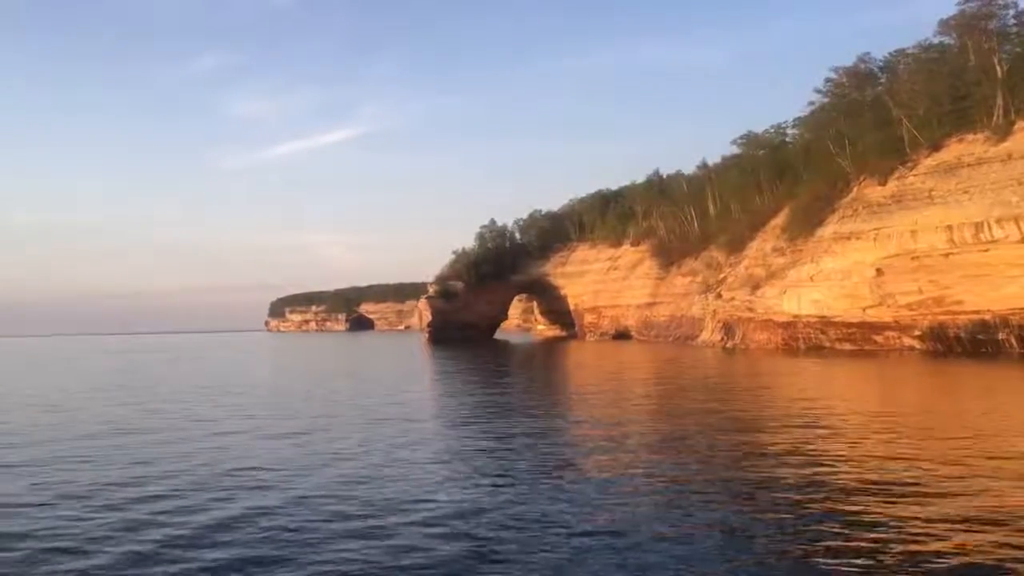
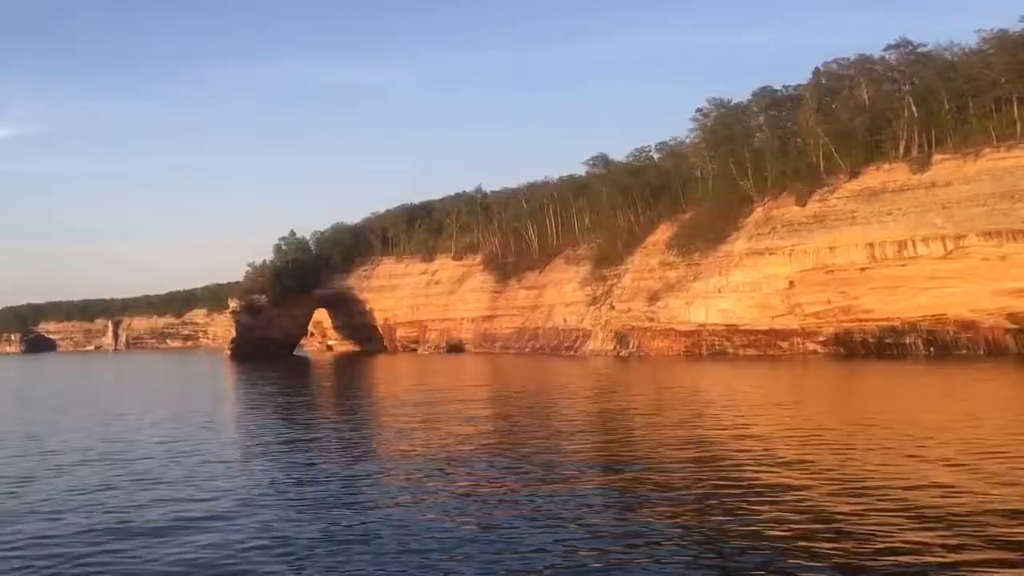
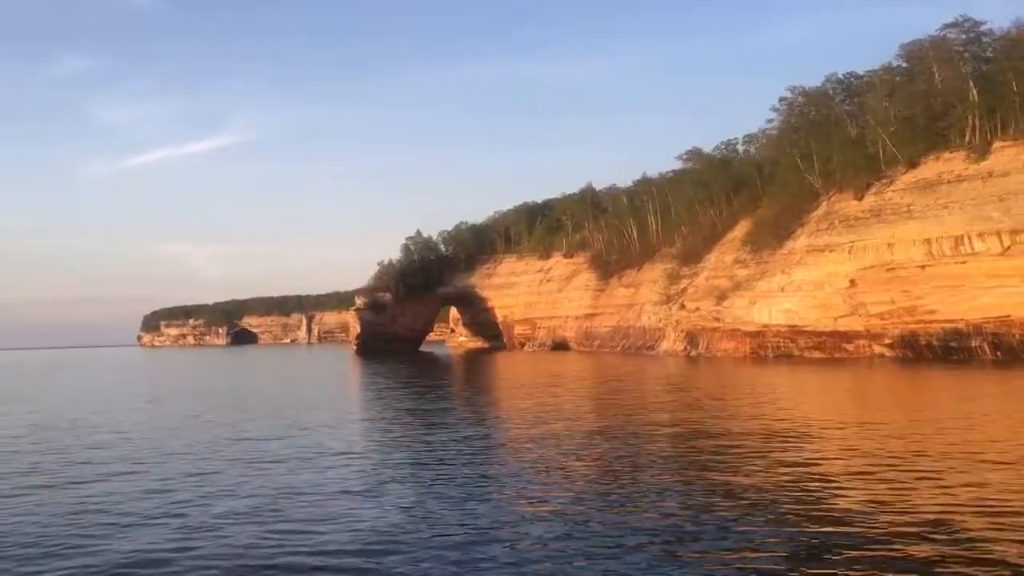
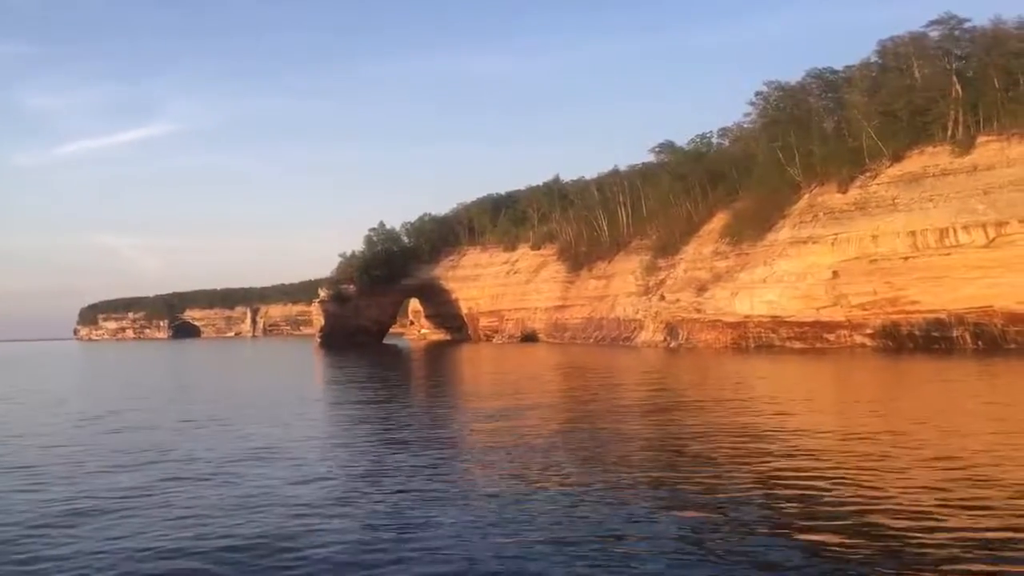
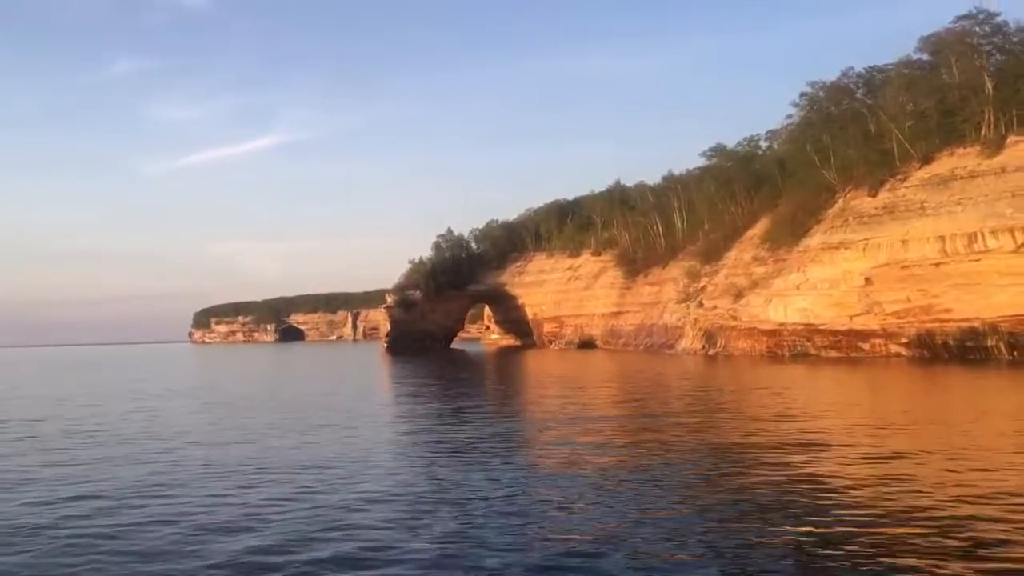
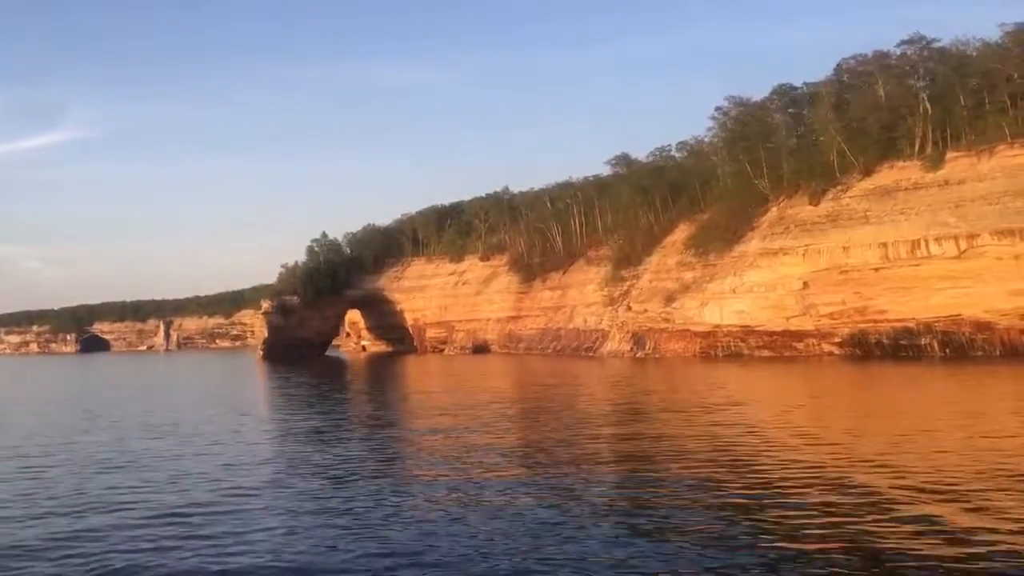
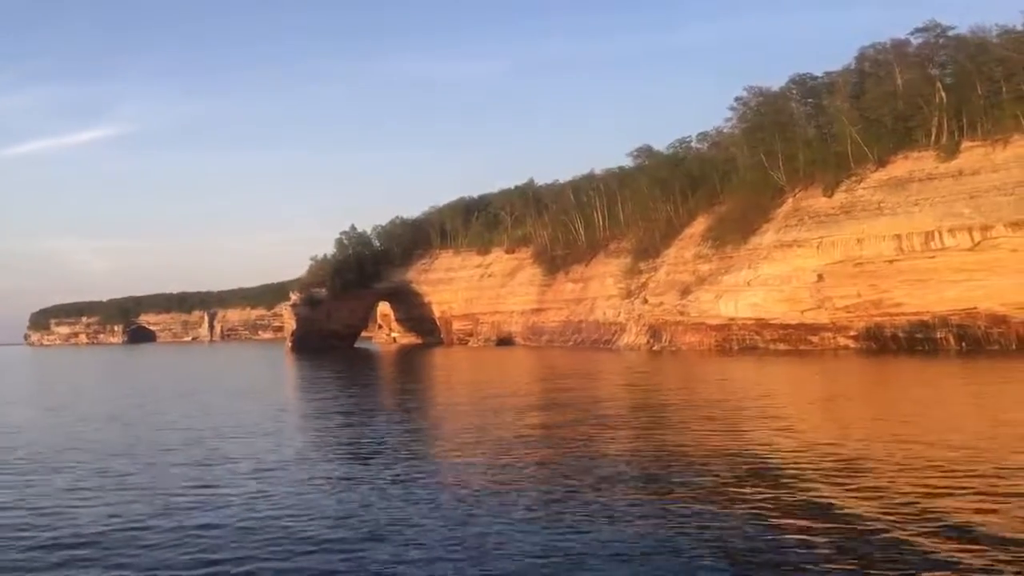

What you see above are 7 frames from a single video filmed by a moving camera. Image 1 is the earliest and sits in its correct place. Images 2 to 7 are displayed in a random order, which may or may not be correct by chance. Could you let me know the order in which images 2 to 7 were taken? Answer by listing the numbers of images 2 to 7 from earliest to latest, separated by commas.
5, 3, 4, 7, 6, 2
